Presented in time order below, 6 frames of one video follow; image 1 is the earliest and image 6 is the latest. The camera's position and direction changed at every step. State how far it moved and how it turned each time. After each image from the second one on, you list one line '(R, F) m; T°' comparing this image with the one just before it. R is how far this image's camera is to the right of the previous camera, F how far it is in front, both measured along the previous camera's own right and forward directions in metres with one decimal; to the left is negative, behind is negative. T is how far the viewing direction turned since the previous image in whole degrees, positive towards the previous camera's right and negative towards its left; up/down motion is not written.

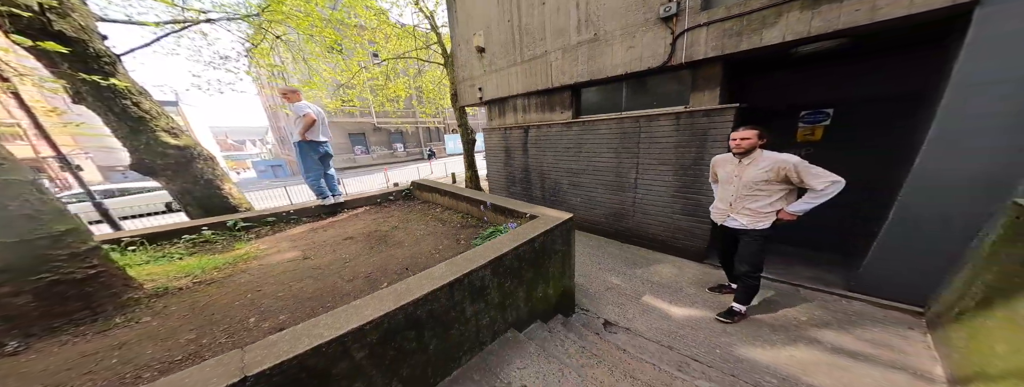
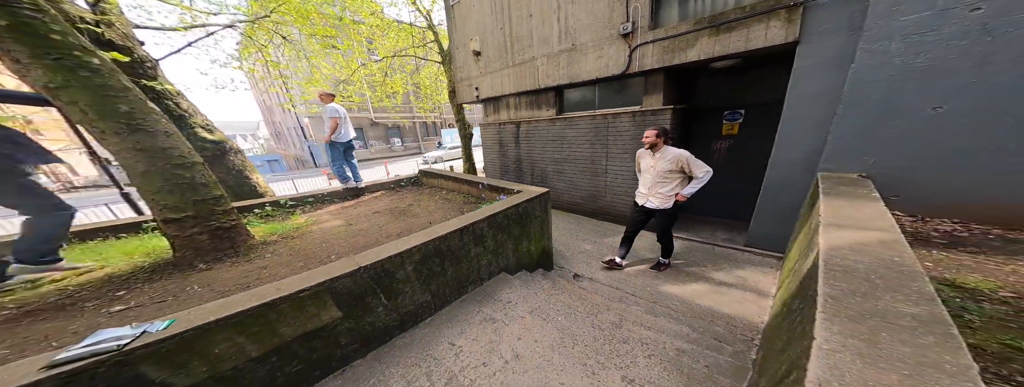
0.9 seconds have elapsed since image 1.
(+0.1, -0.8) m; +1°
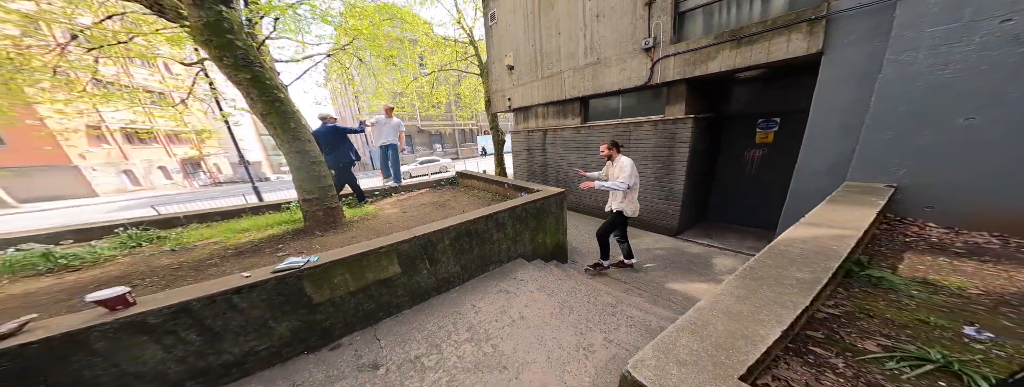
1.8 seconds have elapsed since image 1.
(+0.2, -0.5) m; -8°
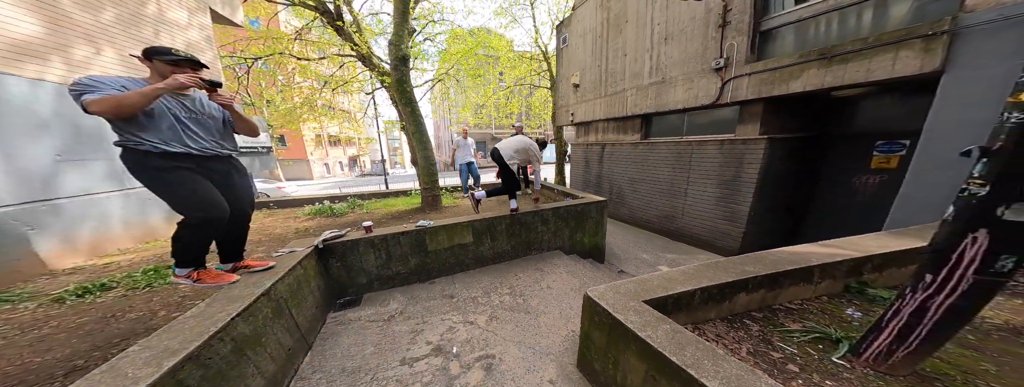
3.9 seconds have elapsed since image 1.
(+0.3, -0.9) m; -15°
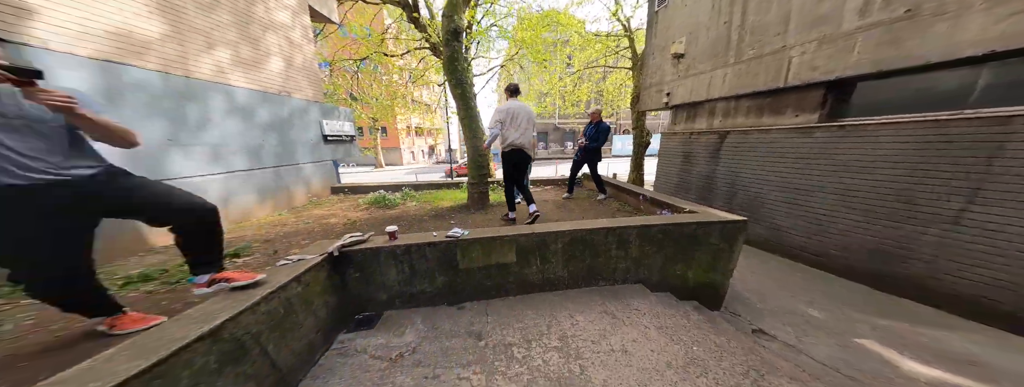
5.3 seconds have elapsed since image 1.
(+0.2, +1.0) m; -18°
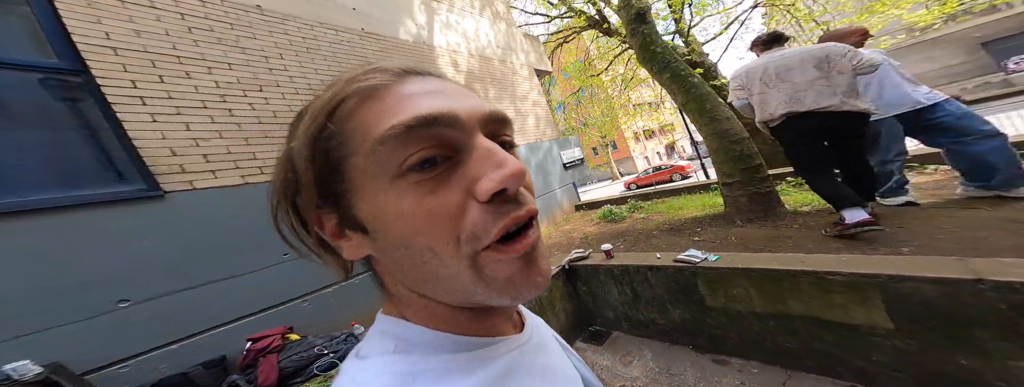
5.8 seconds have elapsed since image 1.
(0.0, +0.3) m; -47°
